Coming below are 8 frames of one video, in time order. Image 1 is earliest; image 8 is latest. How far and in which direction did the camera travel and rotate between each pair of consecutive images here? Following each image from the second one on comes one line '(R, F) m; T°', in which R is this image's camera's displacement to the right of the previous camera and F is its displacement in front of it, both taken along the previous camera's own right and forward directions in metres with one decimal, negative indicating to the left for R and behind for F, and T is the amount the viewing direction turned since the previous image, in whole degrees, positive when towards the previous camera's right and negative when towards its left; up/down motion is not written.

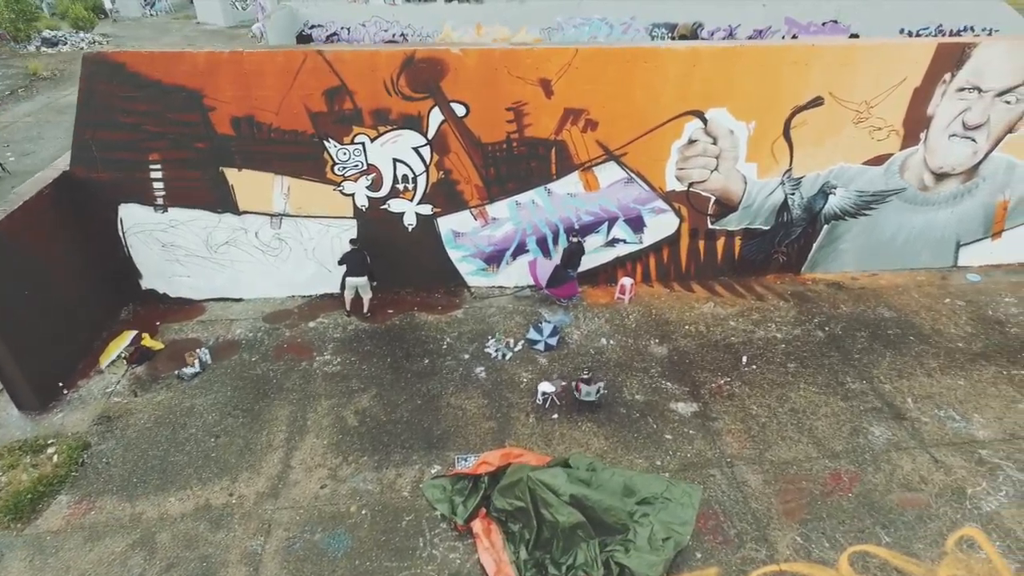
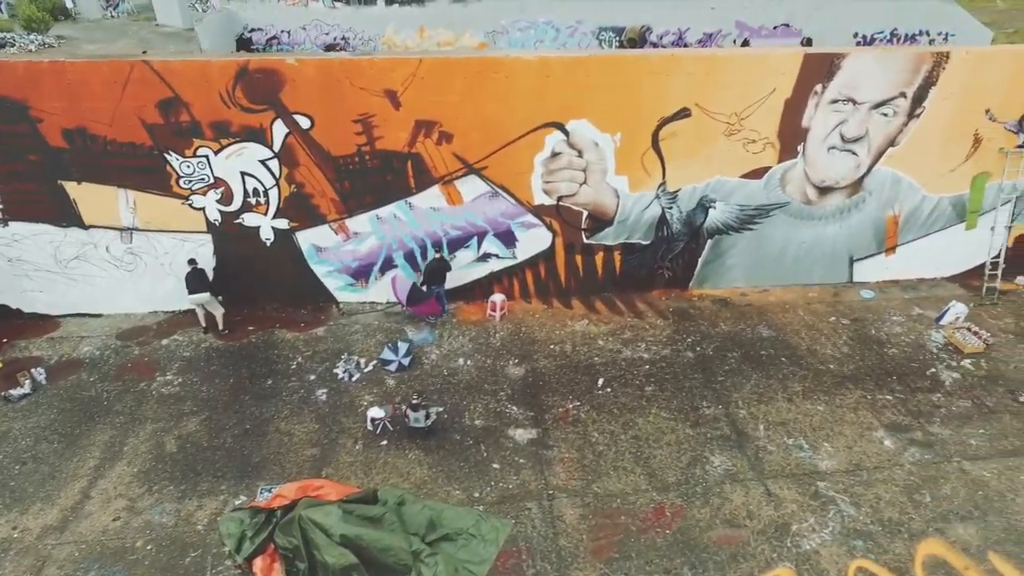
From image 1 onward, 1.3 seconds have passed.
(+1.6, +0.2) m; 0°
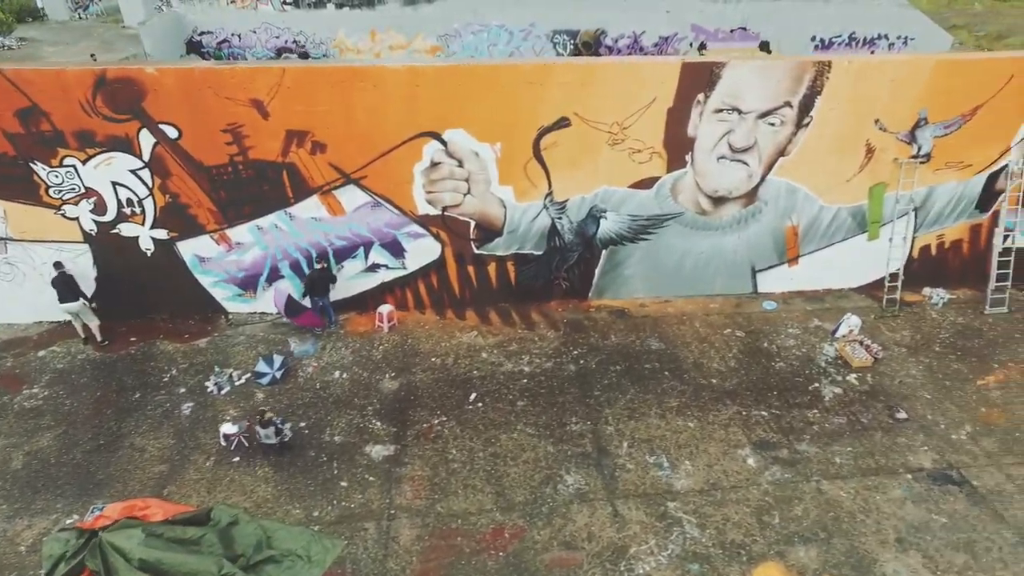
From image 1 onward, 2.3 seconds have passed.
(+1.3, +0.1) m; 0°
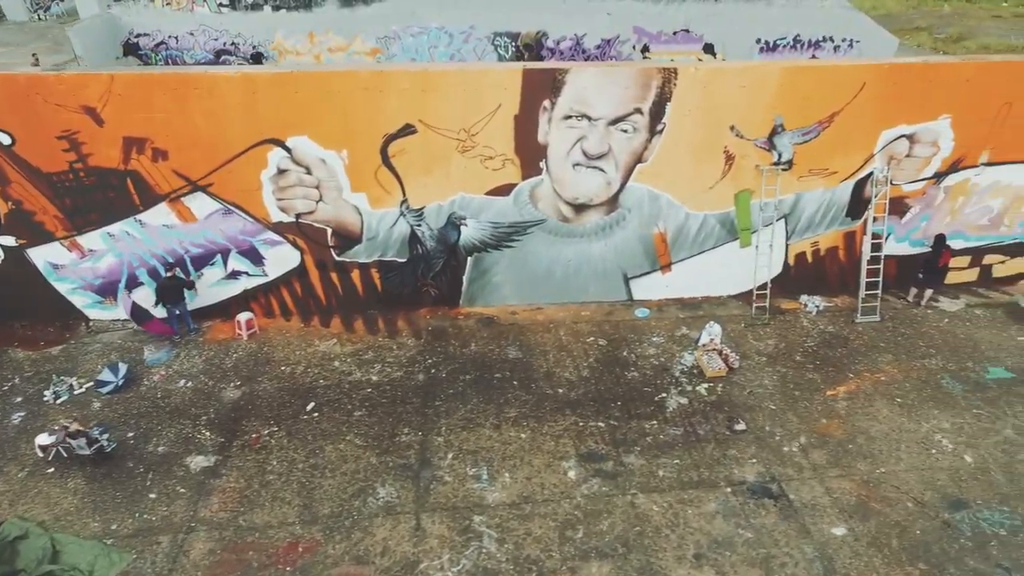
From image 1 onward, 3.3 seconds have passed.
(+1.6, +0.1) m; 0°
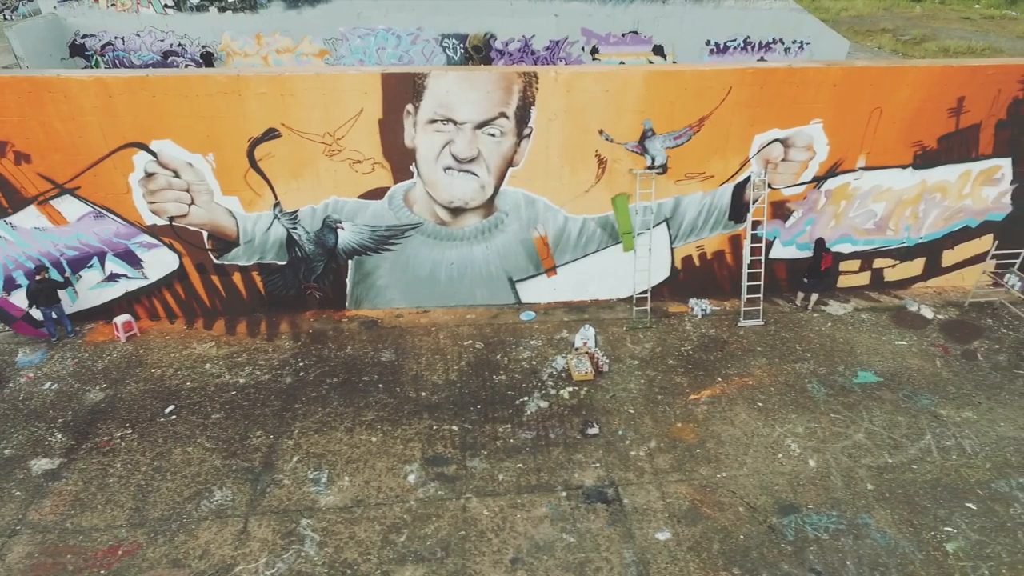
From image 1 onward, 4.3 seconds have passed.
(+1.4, 0.0) m; 0°
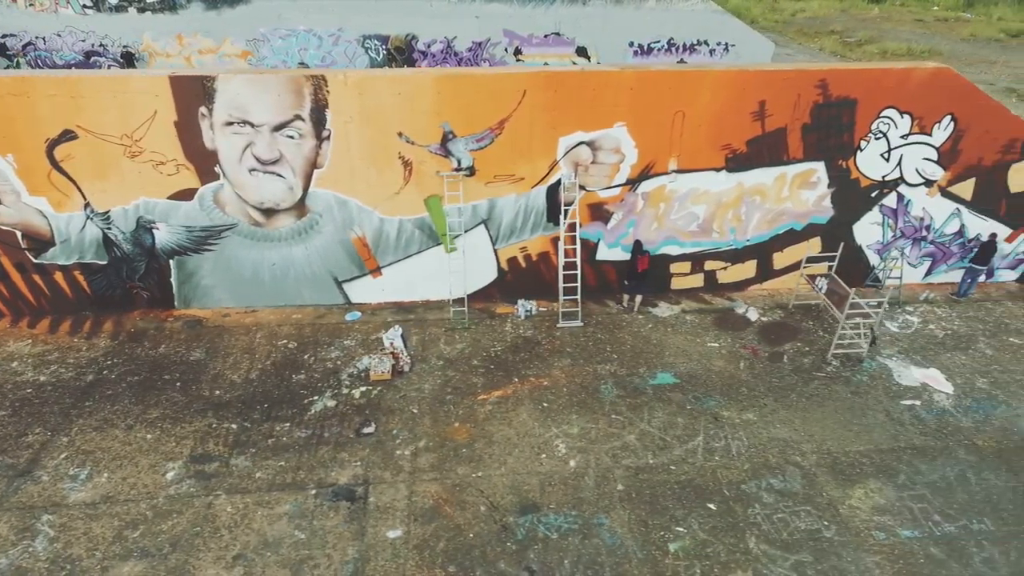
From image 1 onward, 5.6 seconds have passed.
(+2.2, -0.1) m; 0°
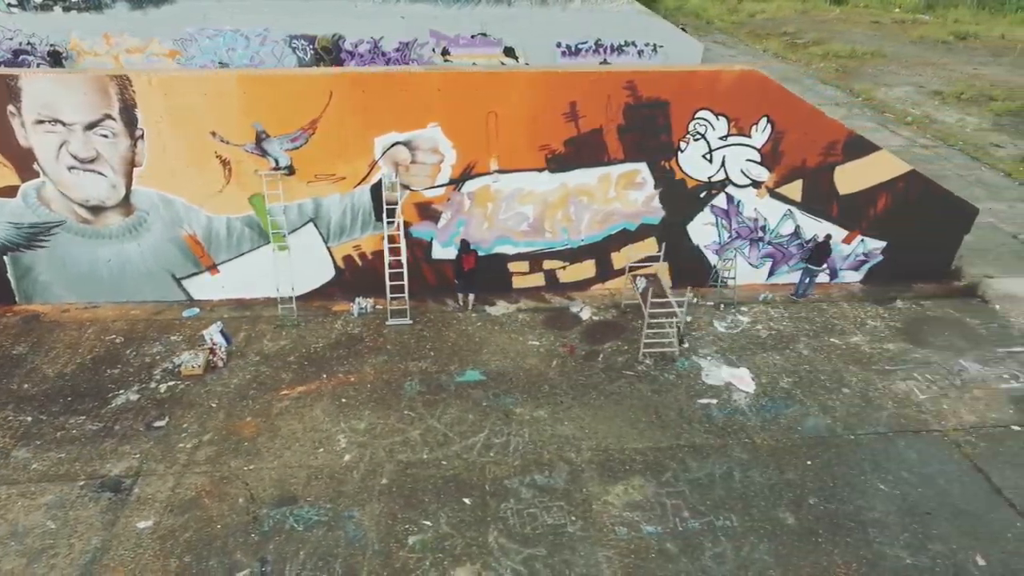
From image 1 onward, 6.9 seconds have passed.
(+2.1, -0.1) m; 0°
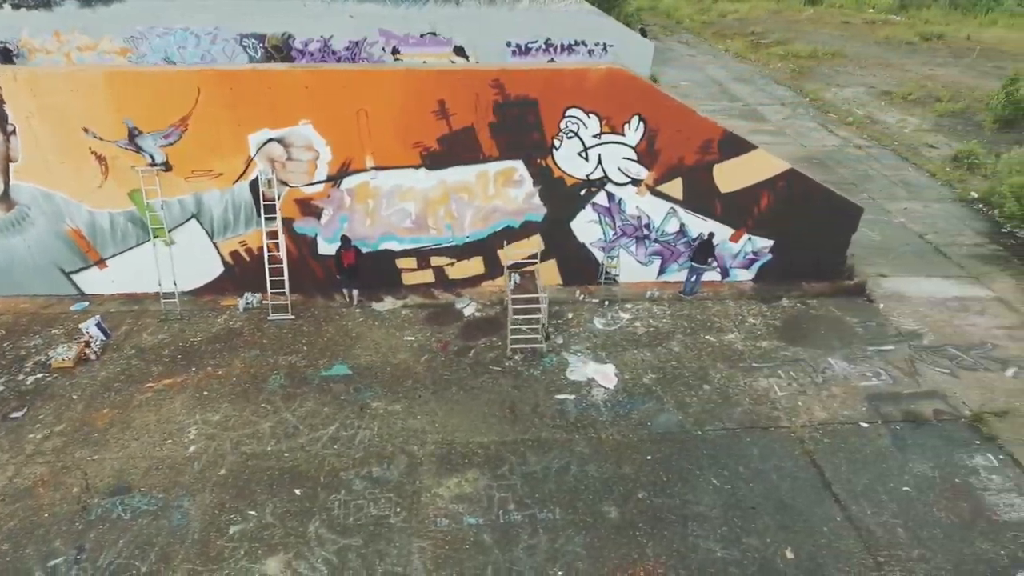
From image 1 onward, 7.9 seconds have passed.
(+1.5, -0.1) m; 0°
